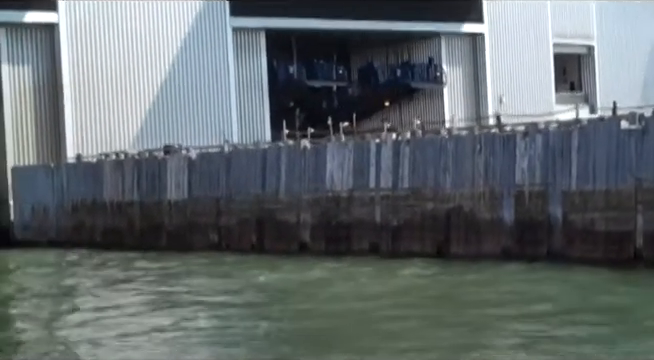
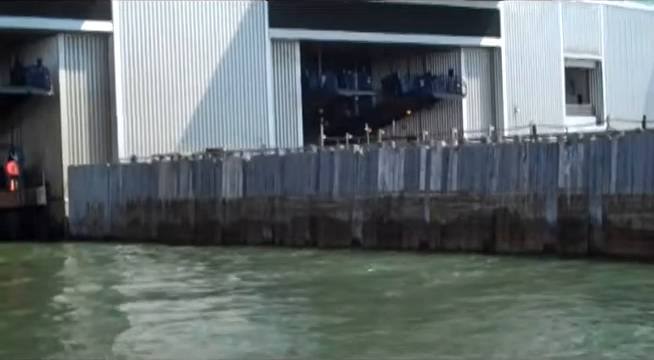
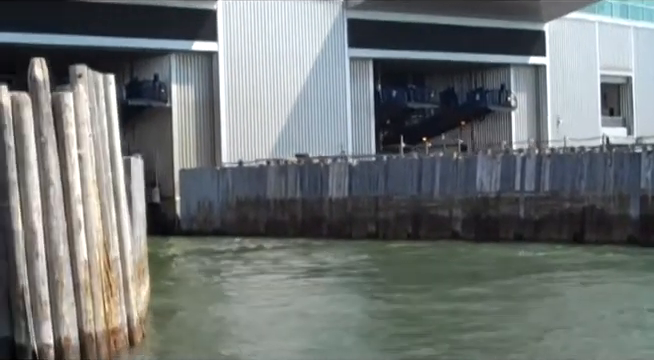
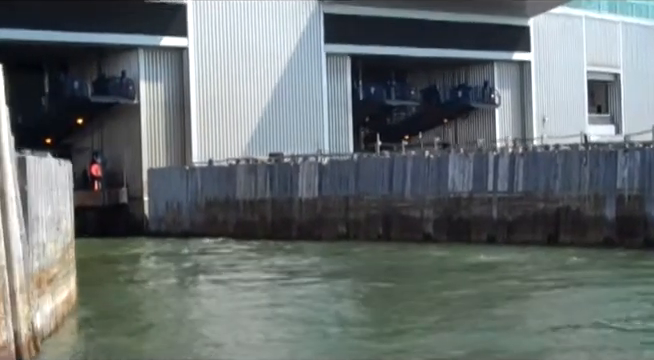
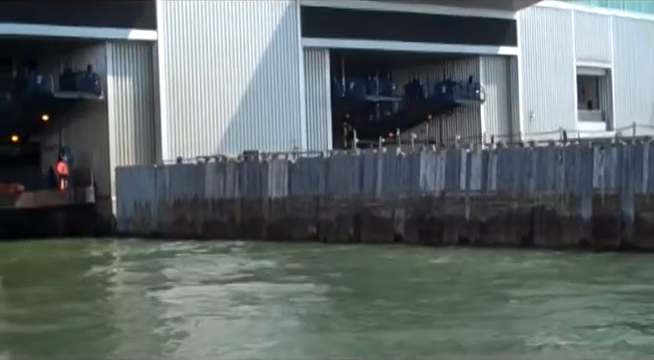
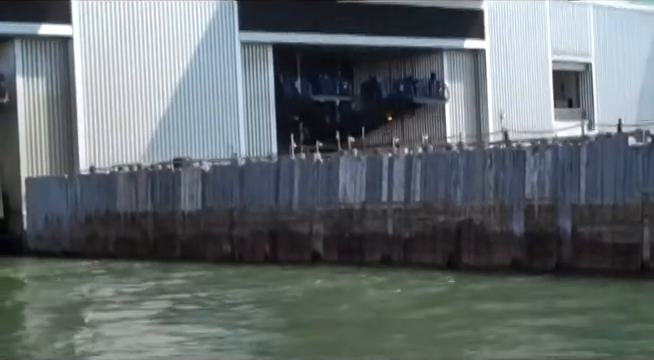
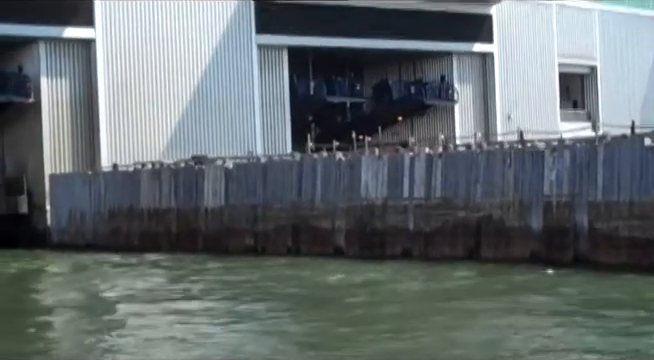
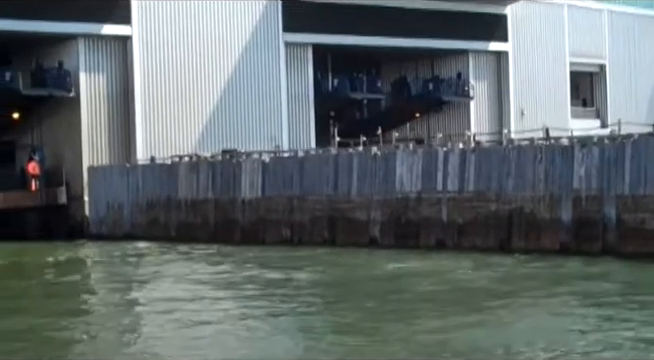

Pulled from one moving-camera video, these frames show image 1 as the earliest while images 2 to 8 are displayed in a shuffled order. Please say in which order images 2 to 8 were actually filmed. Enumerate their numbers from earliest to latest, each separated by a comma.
6, 7, 2, 8, 5, 4, 3
